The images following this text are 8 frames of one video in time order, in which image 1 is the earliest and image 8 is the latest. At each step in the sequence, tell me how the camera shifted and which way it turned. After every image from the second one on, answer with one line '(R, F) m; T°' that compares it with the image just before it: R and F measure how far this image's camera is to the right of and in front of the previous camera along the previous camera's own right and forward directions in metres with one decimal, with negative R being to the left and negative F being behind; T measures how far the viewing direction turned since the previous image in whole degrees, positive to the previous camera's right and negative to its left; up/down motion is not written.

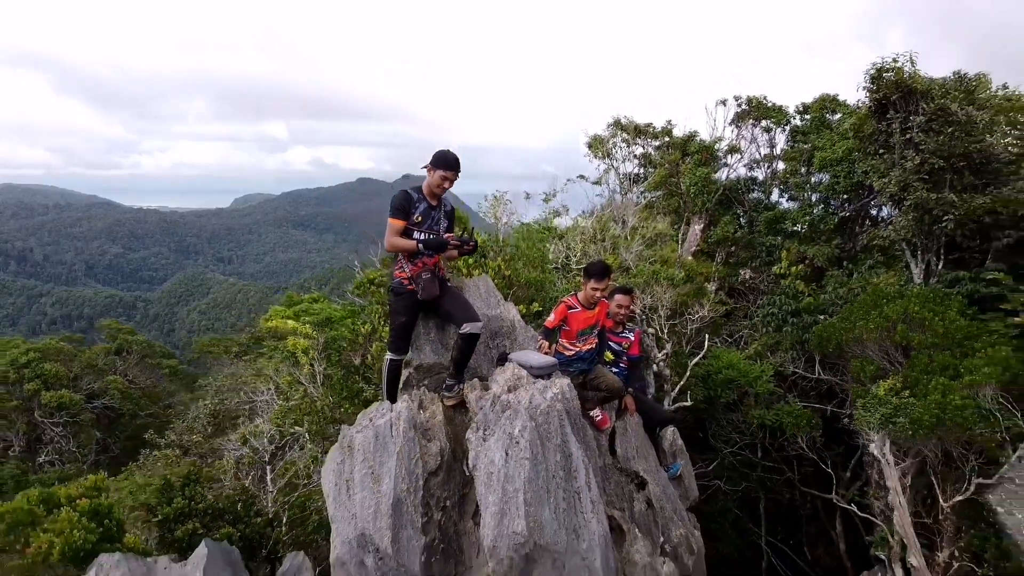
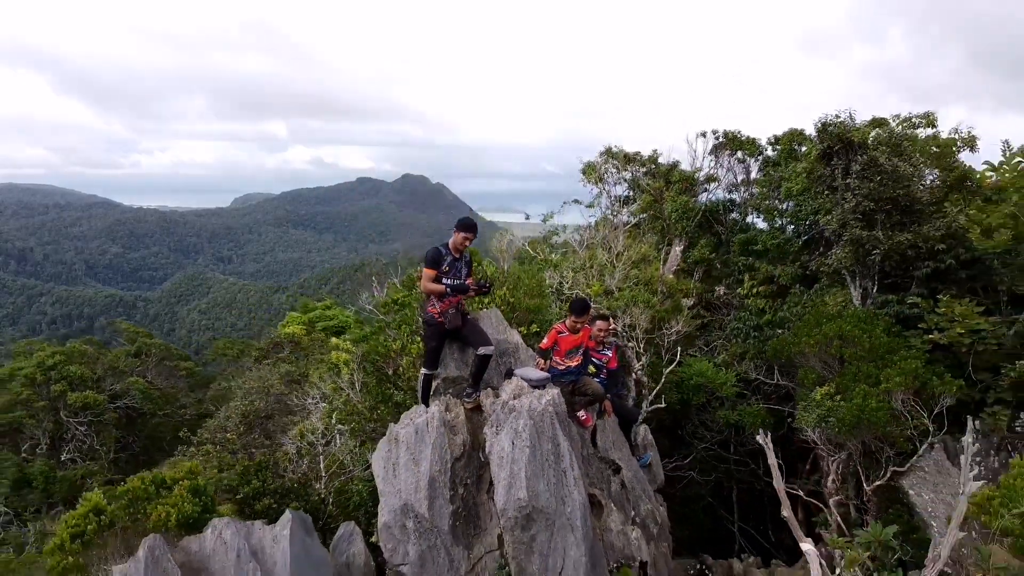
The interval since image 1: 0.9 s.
(0.0, -1.1) m; 0°
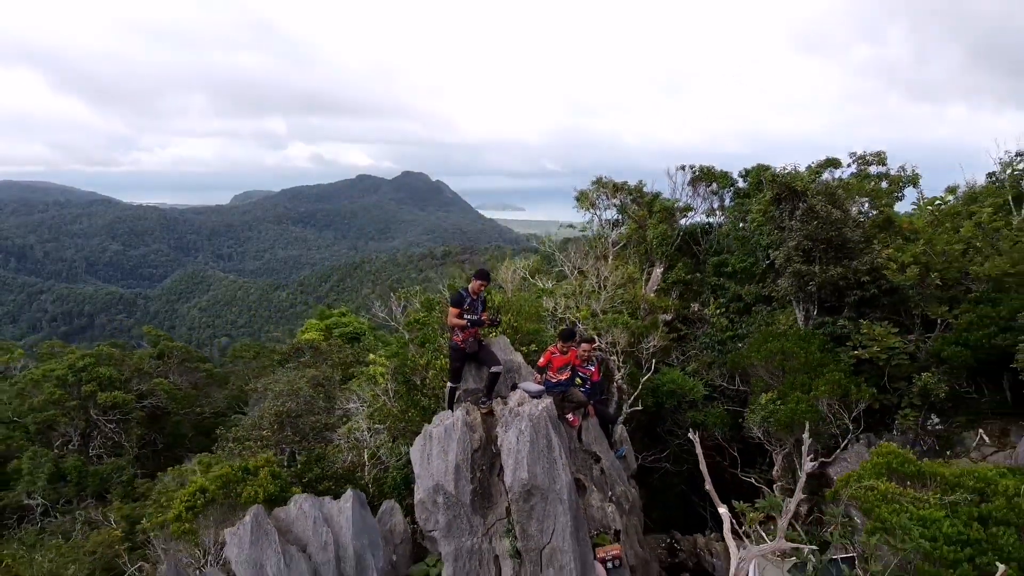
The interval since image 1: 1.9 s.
(0.0, -1.4) m; 0°
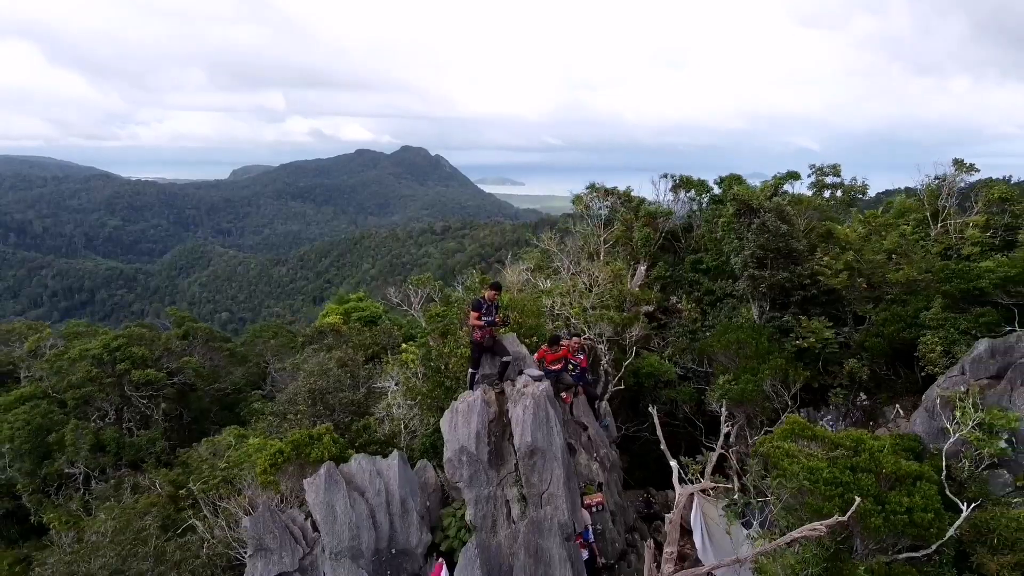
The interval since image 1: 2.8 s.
(-0.1, -1.7) m; 0°
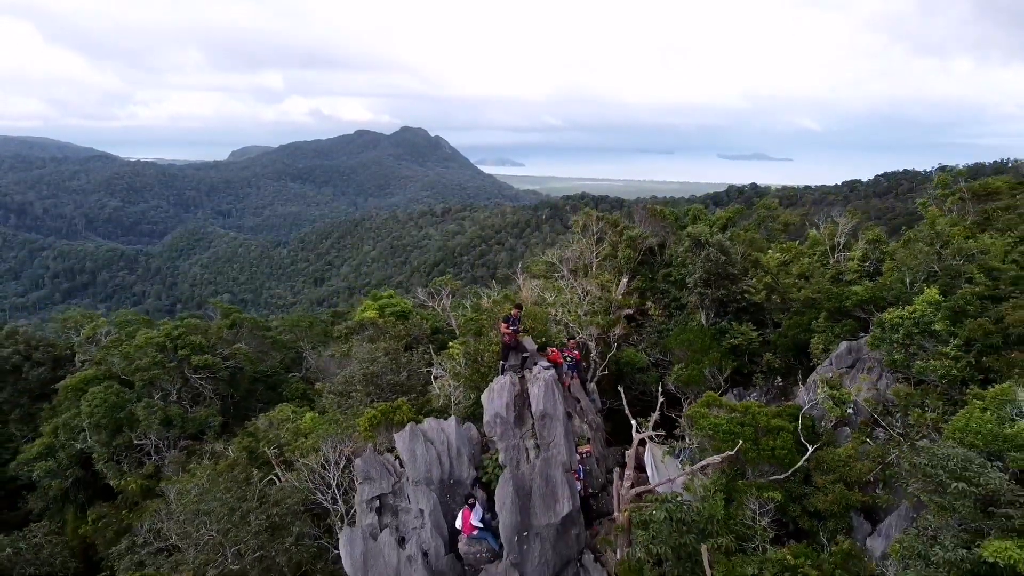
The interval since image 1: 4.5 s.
(-0.3, -3.7) m; 0°
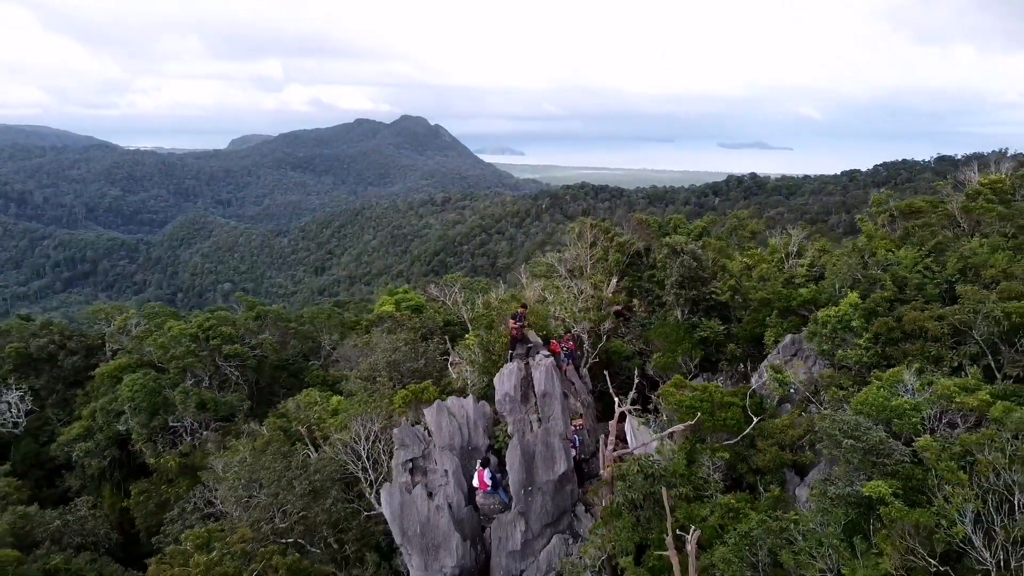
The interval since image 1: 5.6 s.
(-0.1, -2.6) m; 0°
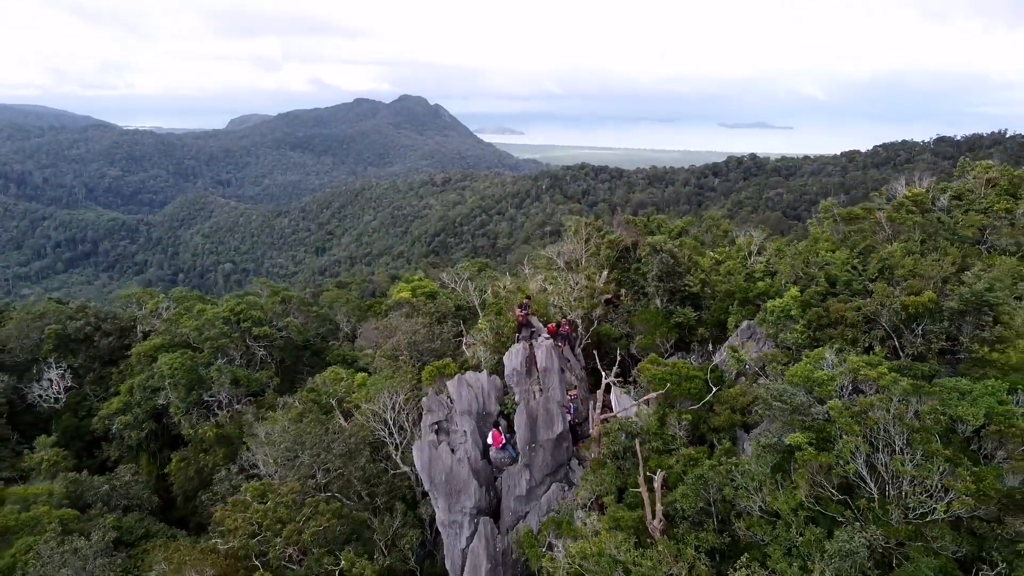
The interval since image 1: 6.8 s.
(-0.1, -3.0) m; 0°
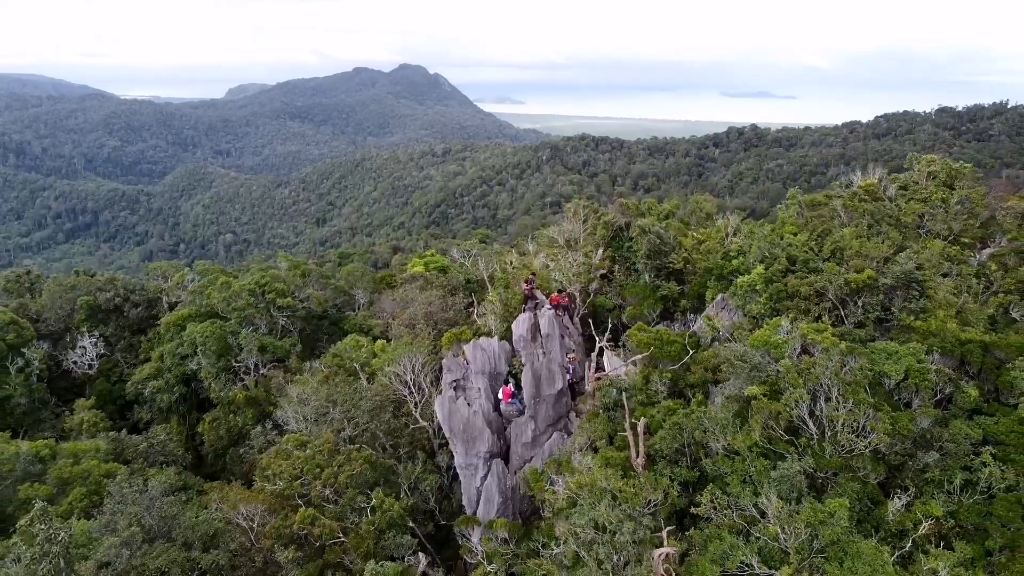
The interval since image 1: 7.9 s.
(-0.2, -2.7) m; 0°
